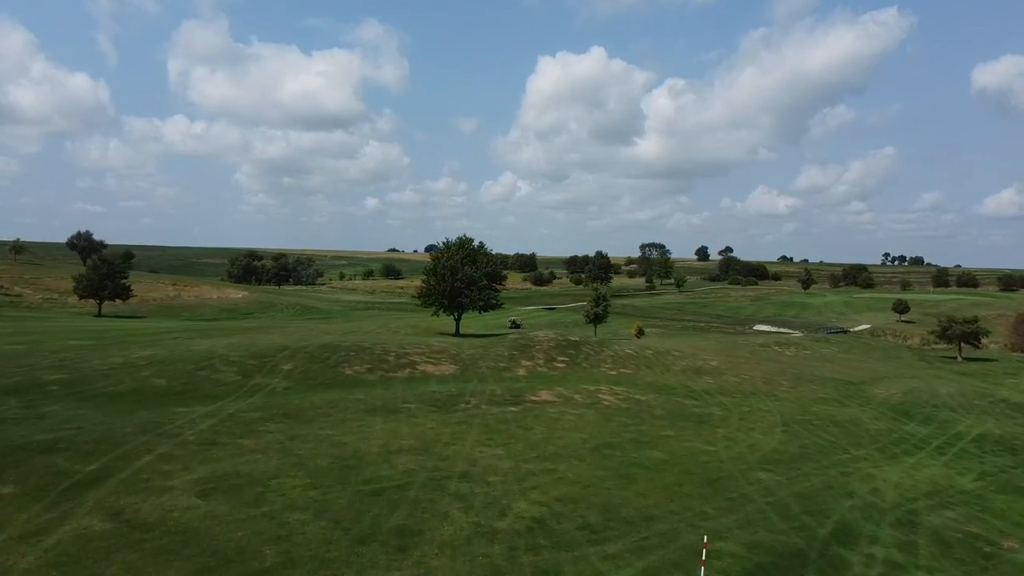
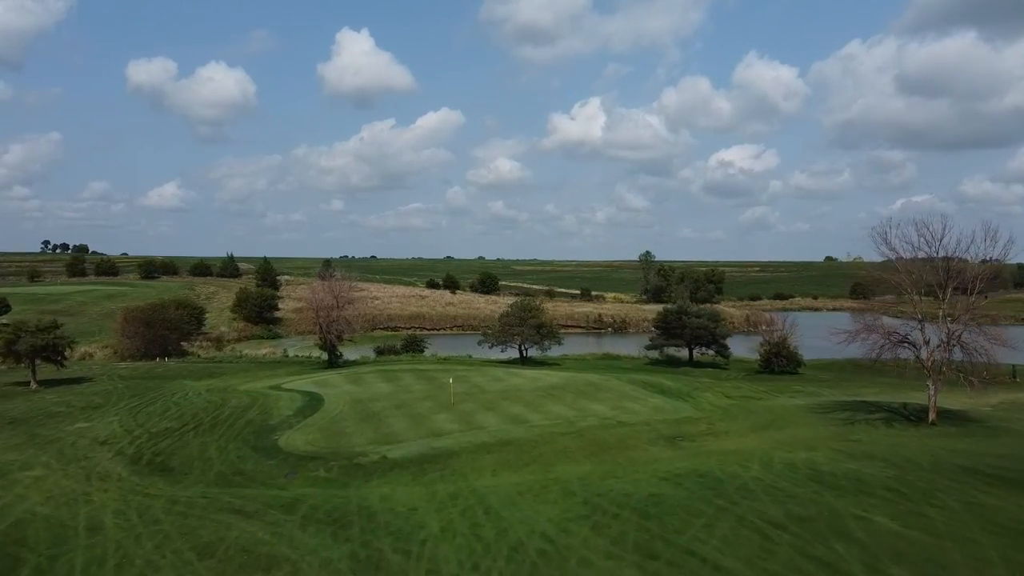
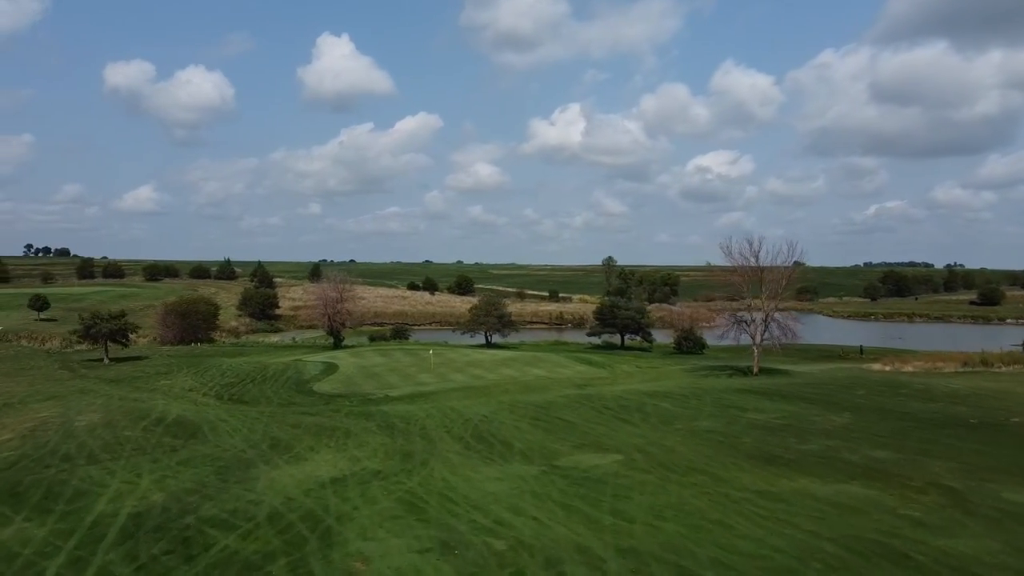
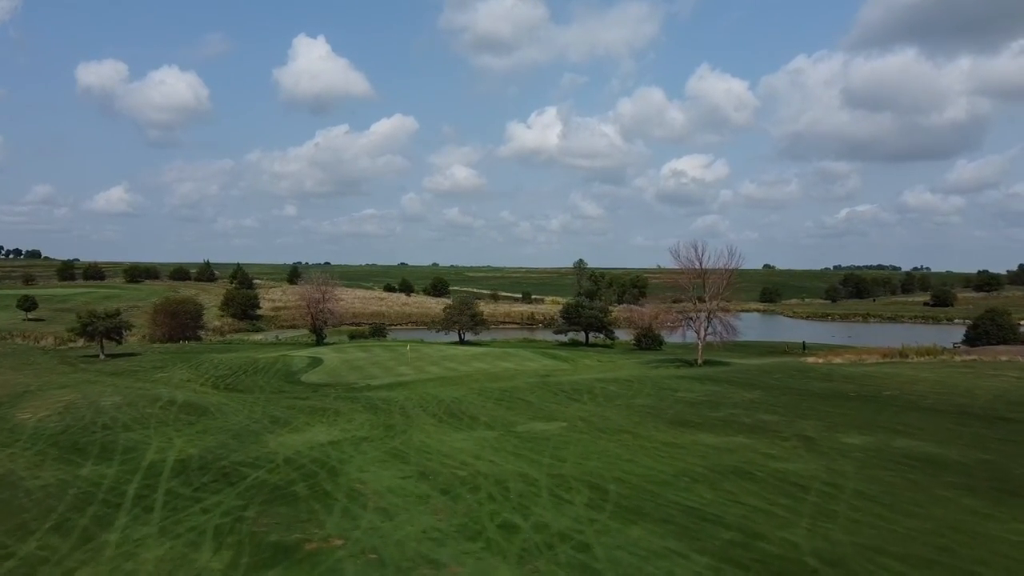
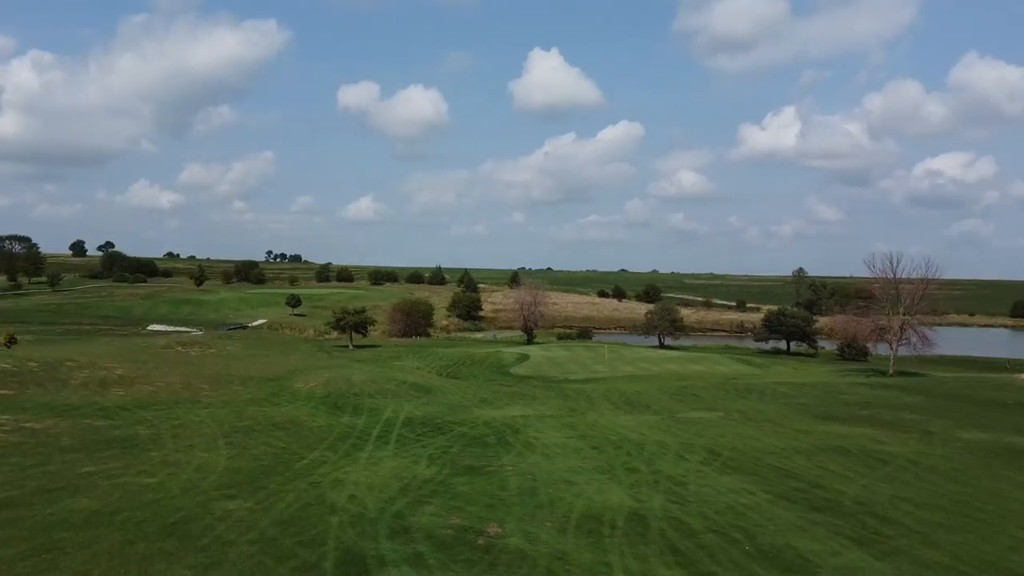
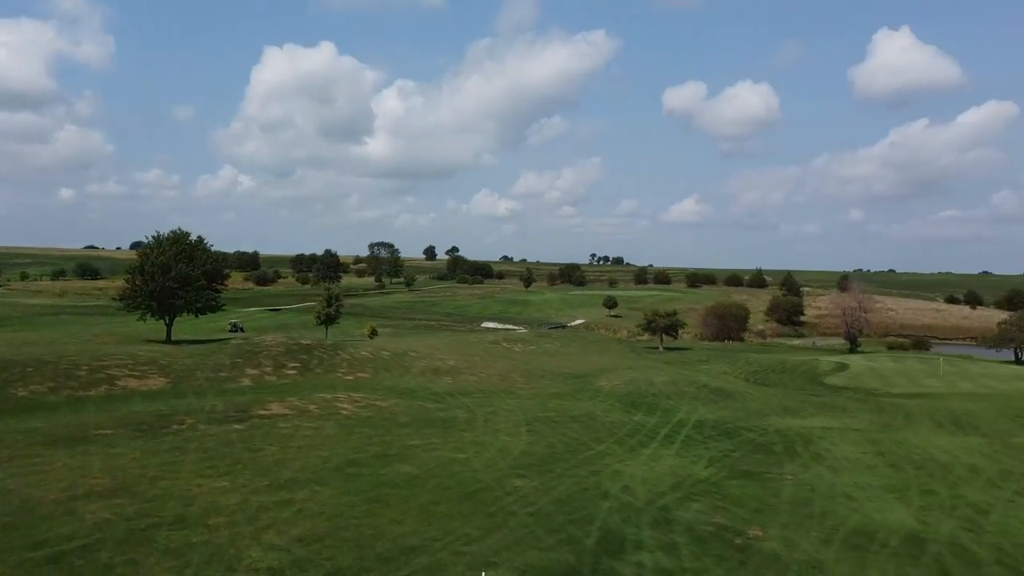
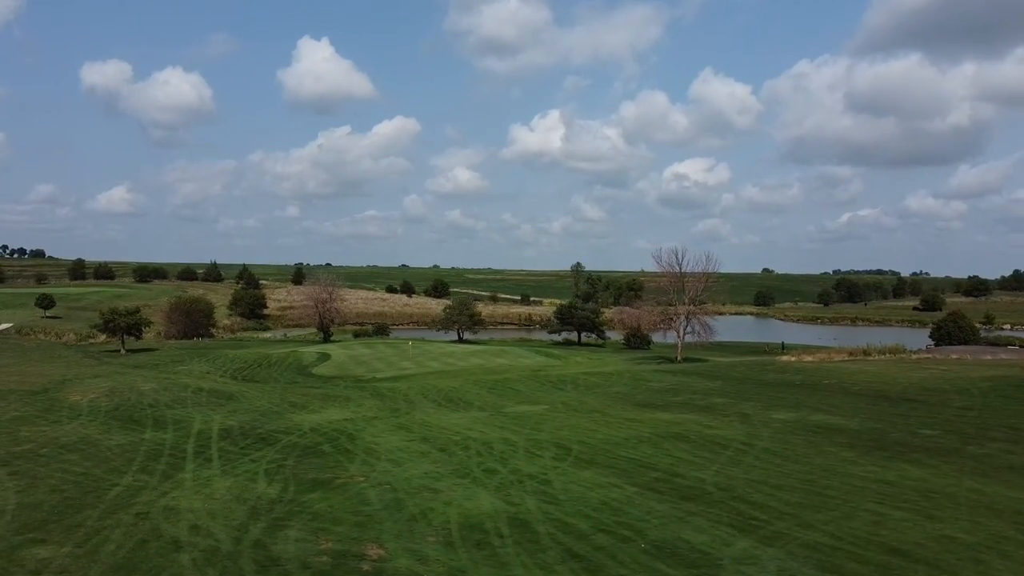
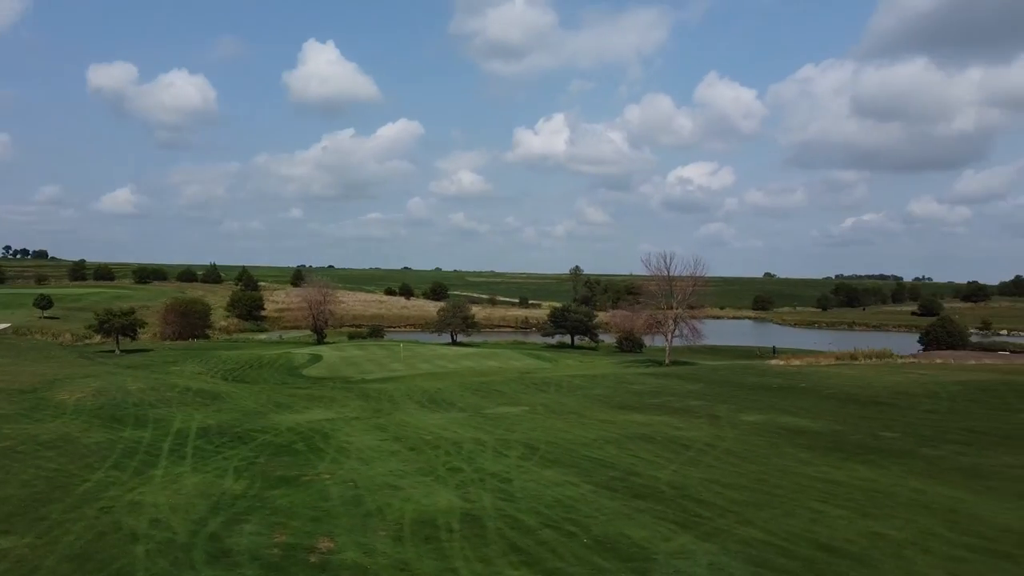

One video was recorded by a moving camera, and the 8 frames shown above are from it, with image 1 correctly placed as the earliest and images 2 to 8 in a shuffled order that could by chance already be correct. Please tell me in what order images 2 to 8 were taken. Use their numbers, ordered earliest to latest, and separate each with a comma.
6, 5, 8, 7, 4, 3, 2
